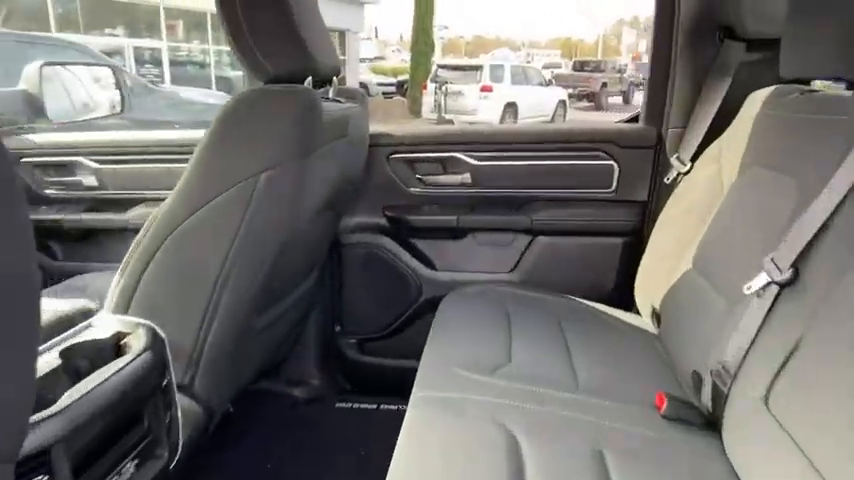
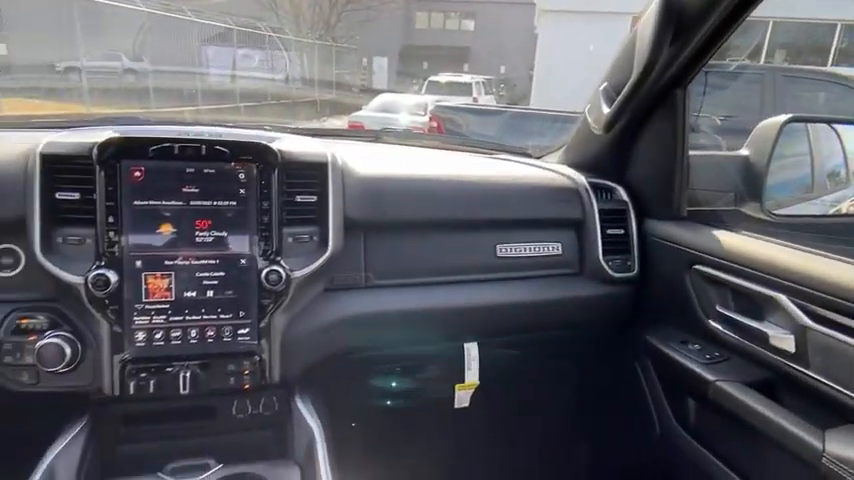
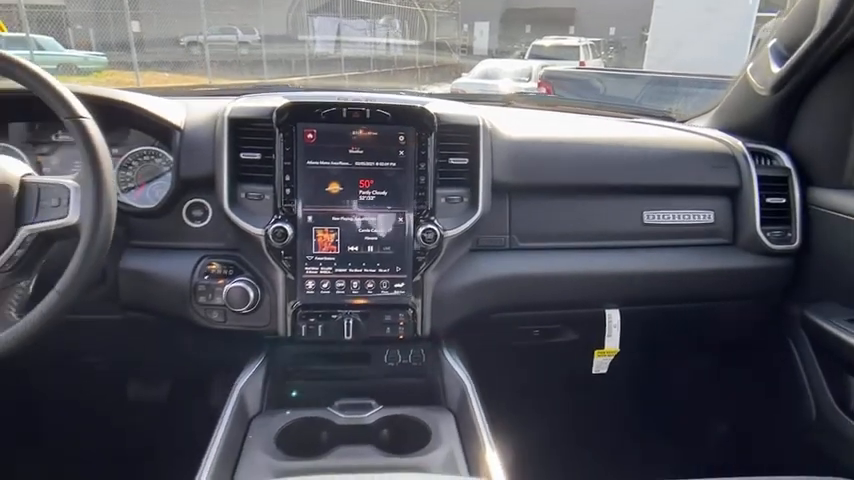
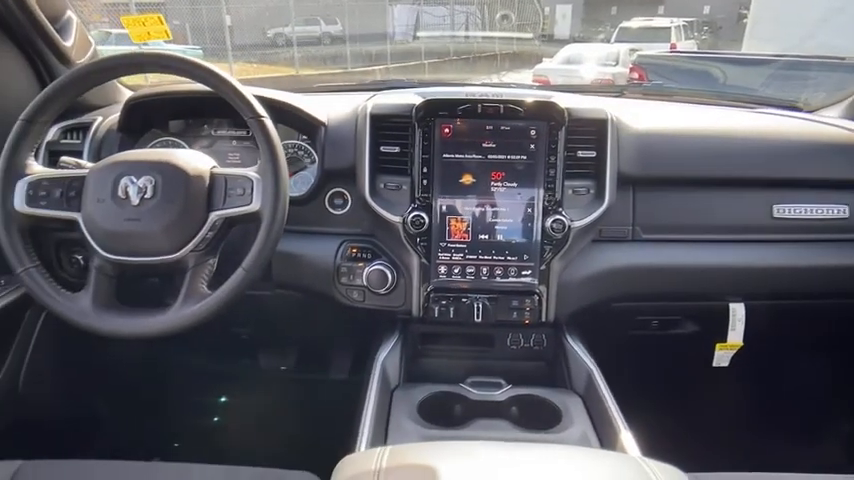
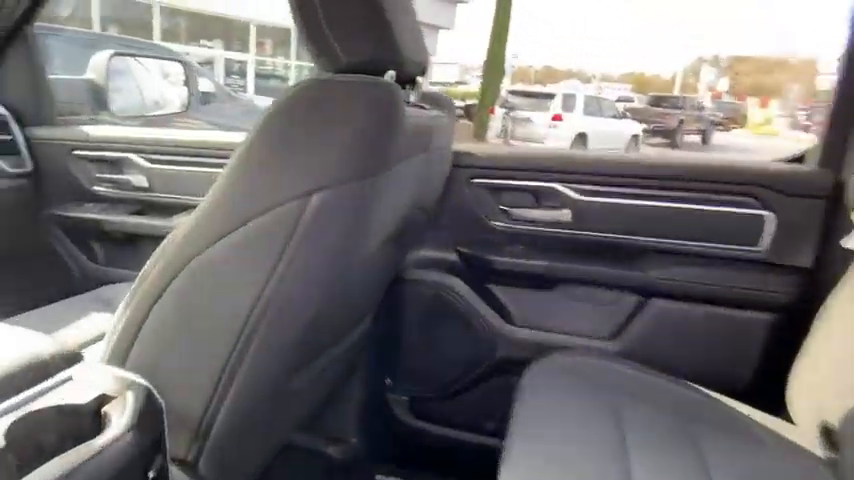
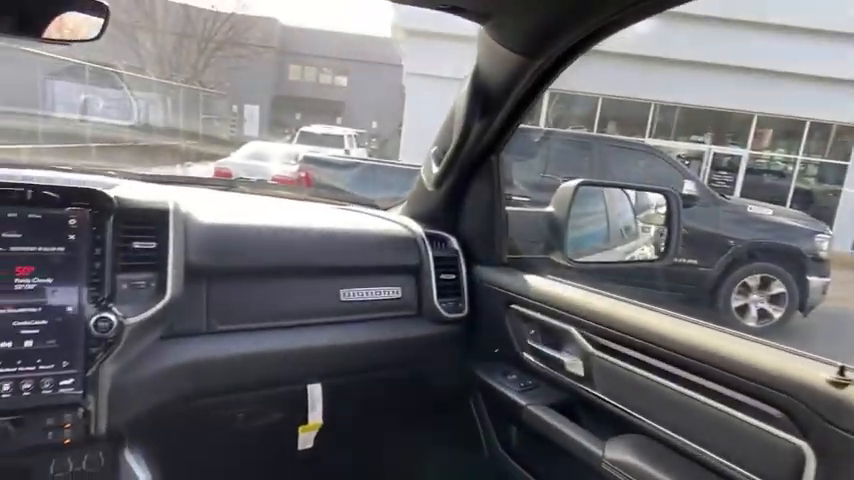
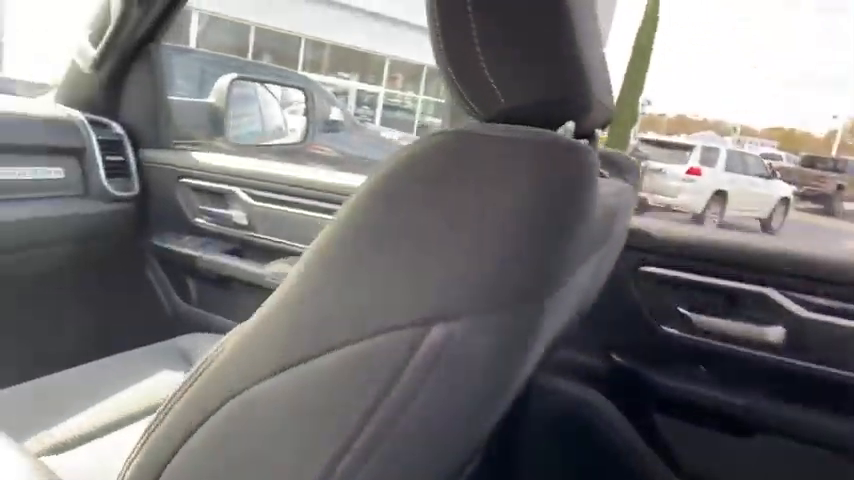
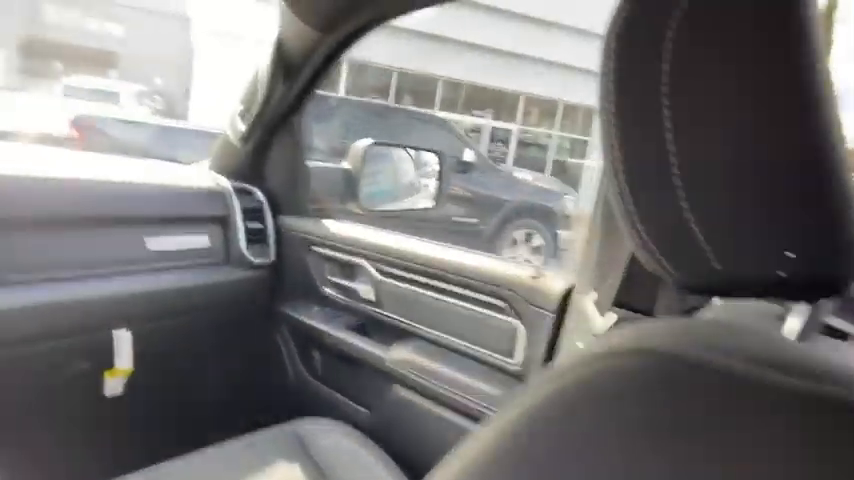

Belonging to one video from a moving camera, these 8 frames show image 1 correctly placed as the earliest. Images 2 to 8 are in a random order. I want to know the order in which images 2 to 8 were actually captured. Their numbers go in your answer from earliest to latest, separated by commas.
5, 7, 8, 6, 2, 3, 4
